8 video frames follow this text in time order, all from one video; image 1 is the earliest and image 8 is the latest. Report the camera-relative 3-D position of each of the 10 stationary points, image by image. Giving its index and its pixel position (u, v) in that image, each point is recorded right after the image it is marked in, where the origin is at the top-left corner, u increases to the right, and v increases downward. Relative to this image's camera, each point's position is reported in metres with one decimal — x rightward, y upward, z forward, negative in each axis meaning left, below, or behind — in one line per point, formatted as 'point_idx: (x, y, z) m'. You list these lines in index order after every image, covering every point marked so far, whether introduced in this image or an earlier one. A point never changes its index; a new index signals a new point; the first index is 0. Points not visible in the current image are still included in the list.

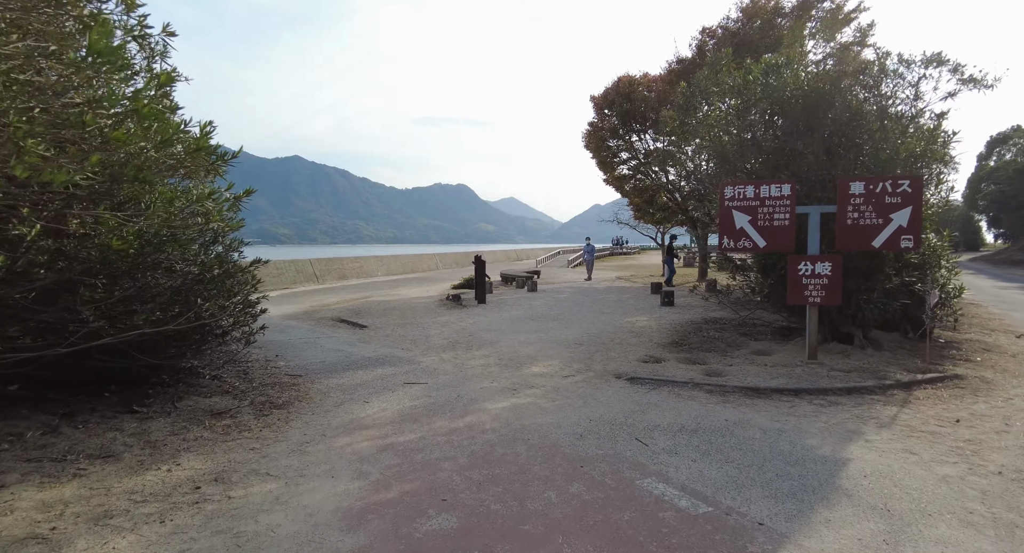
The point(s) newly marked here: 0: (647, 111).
0: (+5.1, +6.3, +19.7) m
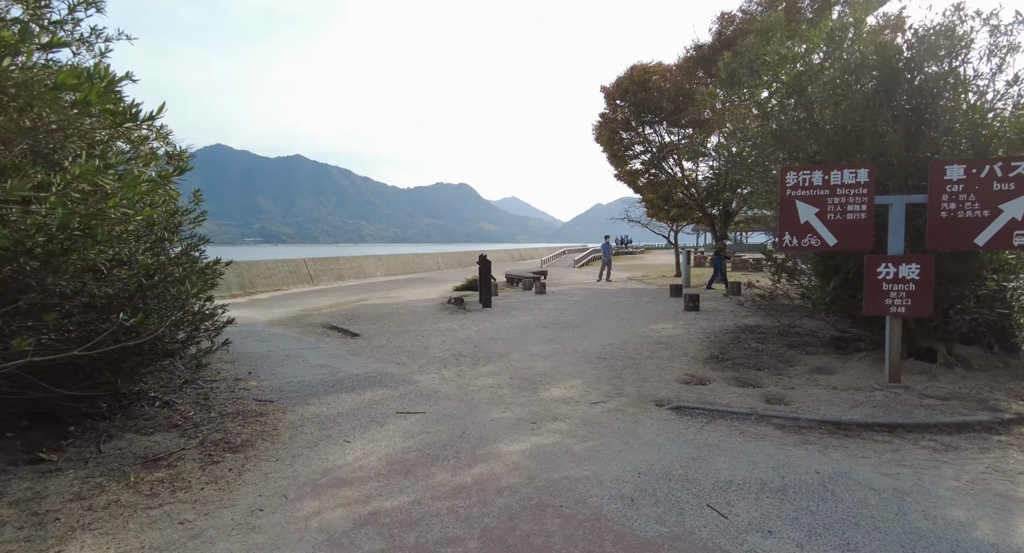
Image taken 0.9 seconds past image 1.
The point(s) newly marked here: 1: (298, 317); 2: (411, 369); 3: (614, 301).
0: (+5.3, +6.3, +18.6) m
1: (-5.1, -1.0, +12.6) m
2: (-1.3, -1.3, +7.0) m
3: (+2.7, -0.7, +14.0) m
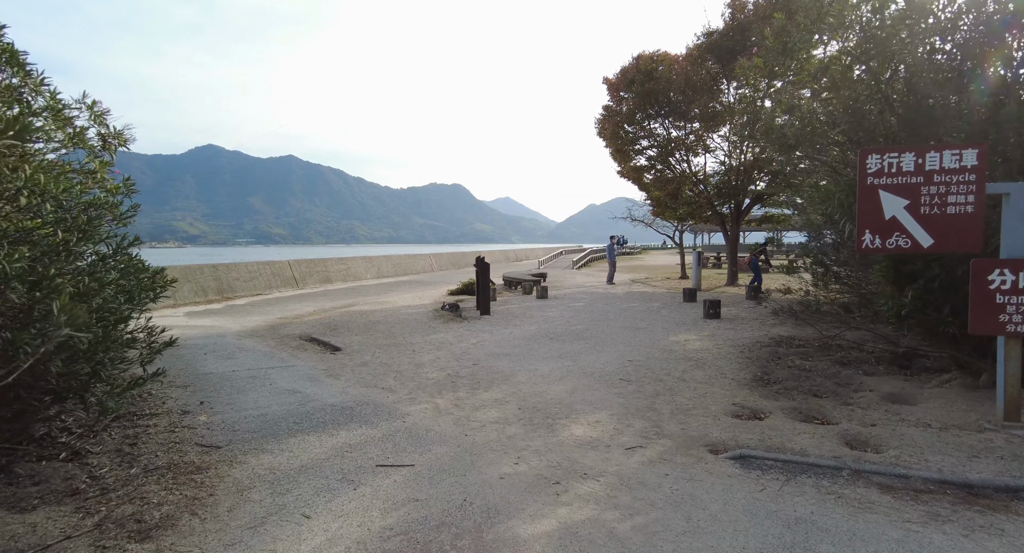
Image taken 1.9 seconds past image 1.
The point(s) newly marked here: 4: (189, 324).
0: (+5.3, +6.2, +17.5) m
1: (-5.1, -1.1, +11.3) m
2: (-1.3, -1.3, +5.8) m
3: (+2.7, -0.8, +12.9) m
4: (-7.3, -1.1, +11.8) m
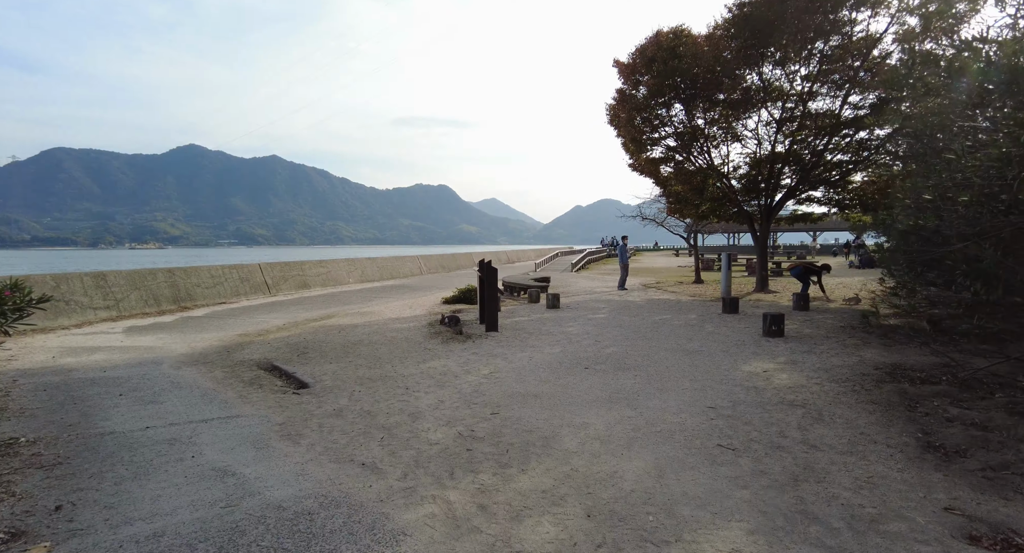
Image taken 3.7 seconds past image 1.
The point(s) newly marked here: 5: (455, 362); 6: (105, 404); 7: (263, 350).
0: (+5.4, +6.1, +15.5) m
1: (-4.8, -1.3, +9.1) m
2: (-0.9, -1.5, +3.7) m
3: (+2.9, -1.0, +10.8) m
4: (-7.1, -1.2, +9.5) m
5: (-0.8, -1.2, +7.6) m
6: (-4.4, -1.4, +5.7) m
7: (-4.2, -1.3, +8.8) m
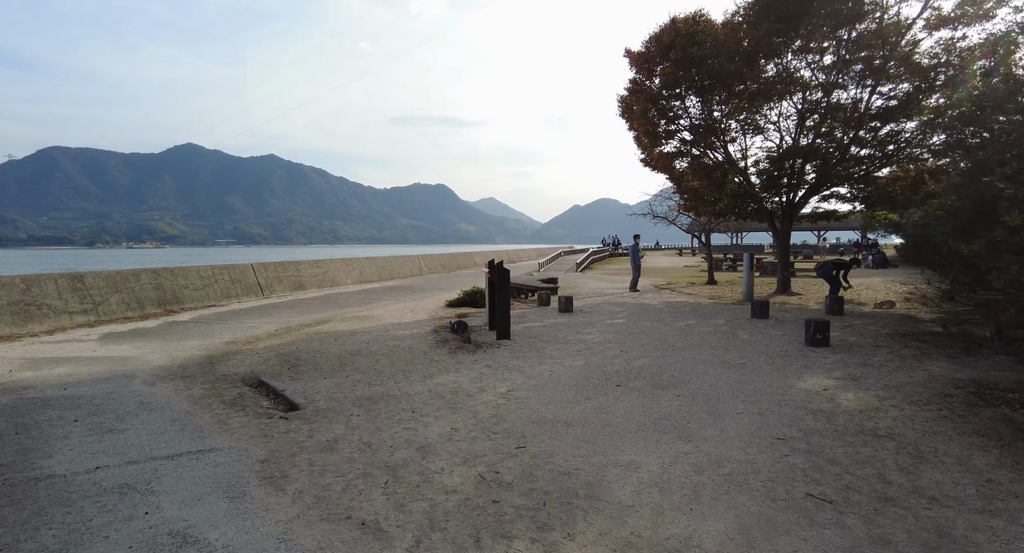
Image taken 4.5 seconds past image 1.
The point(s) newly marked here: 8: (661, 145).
0: (+5.6, +6.0, +14.6) m
1: (-4.6, -1.3, +8.1) m
2: (-0.6, -1.5, +2.8) m
3: (+3.1, -1.0, +9.9) m
4: (-6.8, -1.3, +8.5) m
5: (-0.6, -1.3, +6.7) m
6: (-4.2, -1.4, +4.7) m
7: (-4.0, -1.3, +7.9) m
8: (+4.7, +4.2, +16.6) m
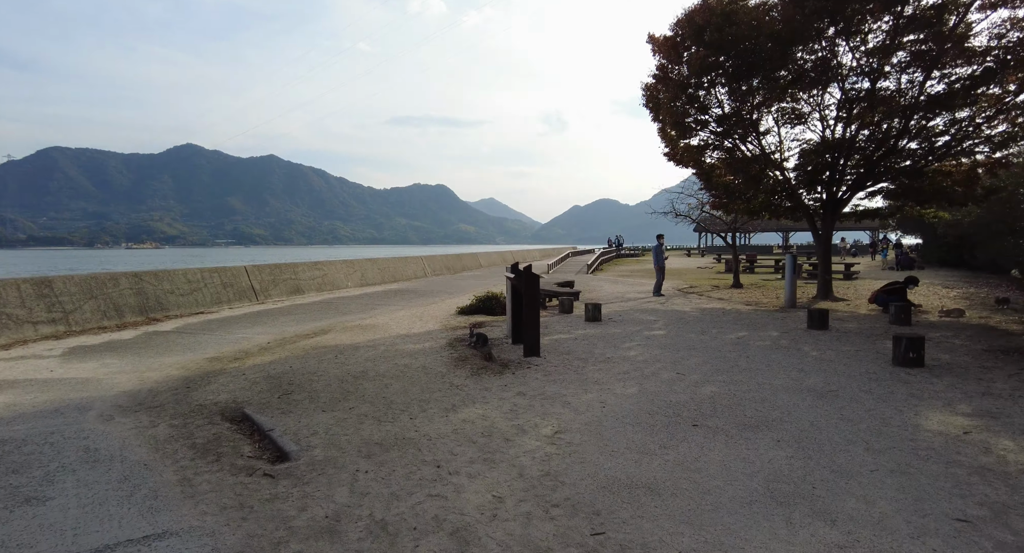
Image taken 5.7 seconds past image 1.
0: (+6.0, +5.9, +13.3) m
1: (-4.1, -1.4, +6.8) m
2: (-0.2, -1.6, +1.4) m
3: (+3.6, -1.1, +8.6) m
4: (-6.4, -1.4, +7.2) m
5: (-0.1, -1.4, +5.4) m
6: (-3.7, -1.5, +3.4) m
7: (-3.5, -1.4, +6.6) m
8: (+5.2, +4.1, +15.3) m
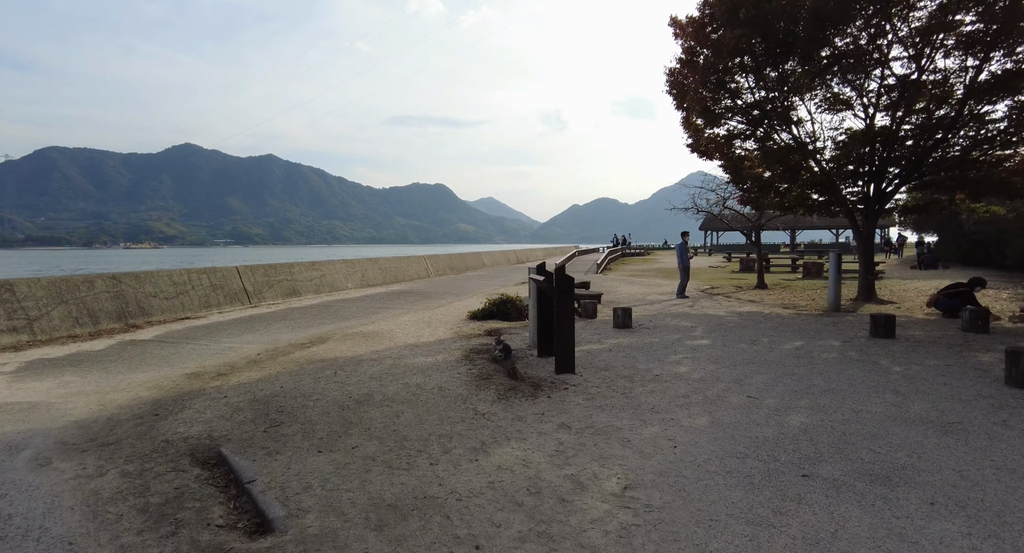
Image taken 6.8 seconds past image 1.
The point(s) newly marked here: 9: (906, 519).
0: (+6.4, +5.9, +12.1) m
1: (-3.7, -1.5, +5.6) m
2: (+0.2, -1.7, +0.3) m
3: (+4.0, -1.1, +7.4) m
4: (-6.0, -1.4, +6.0) m
5: (+0.3, -1.4, +4.2) m
6: (-3.3, -1.6, +2.3) m
7: (-3.1, -1.4, +5.4) m
8: (+5.6, +4.1, +14.1) m
9: (+2.4, -1.4, +3.1) m
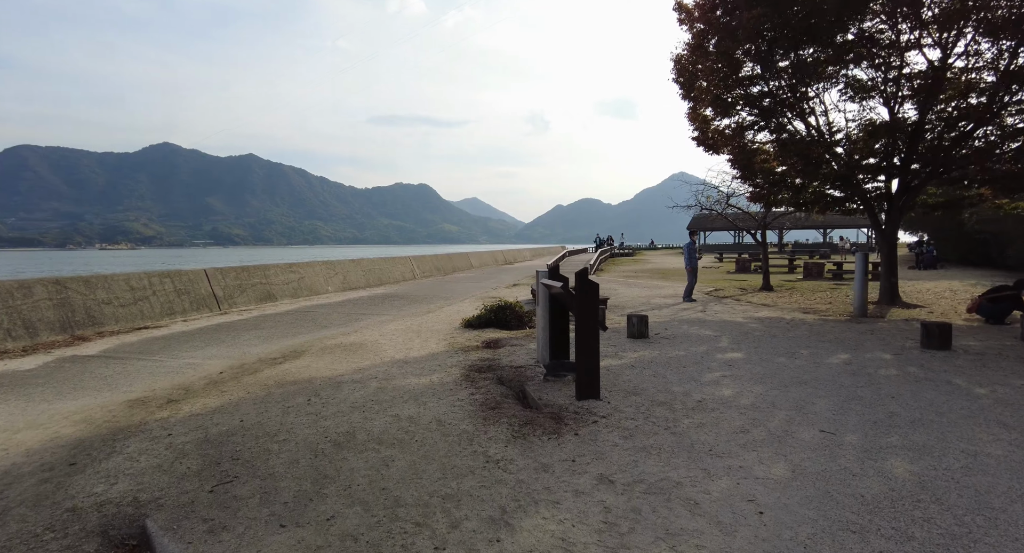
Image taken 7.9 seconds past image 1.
0: (+6.3, +5.9, +11.1) m
1: (-3.6, -1.5, +4.4) m
2: (+0.6, -1.7, -0.9) m
3: (+4.1, -1.2, +6.4) m
4: (-5.8, -1.5, +4.7) m
5: (+0.5, -1.5, +3.1) m
6: (-3.1, -1.7, +1.0) m
7: (-3.0, -1.5, +4.2) m
8: (+5.4, +4.0, +13.1) m
9: (+2.6, -1.5, +2.1) m
